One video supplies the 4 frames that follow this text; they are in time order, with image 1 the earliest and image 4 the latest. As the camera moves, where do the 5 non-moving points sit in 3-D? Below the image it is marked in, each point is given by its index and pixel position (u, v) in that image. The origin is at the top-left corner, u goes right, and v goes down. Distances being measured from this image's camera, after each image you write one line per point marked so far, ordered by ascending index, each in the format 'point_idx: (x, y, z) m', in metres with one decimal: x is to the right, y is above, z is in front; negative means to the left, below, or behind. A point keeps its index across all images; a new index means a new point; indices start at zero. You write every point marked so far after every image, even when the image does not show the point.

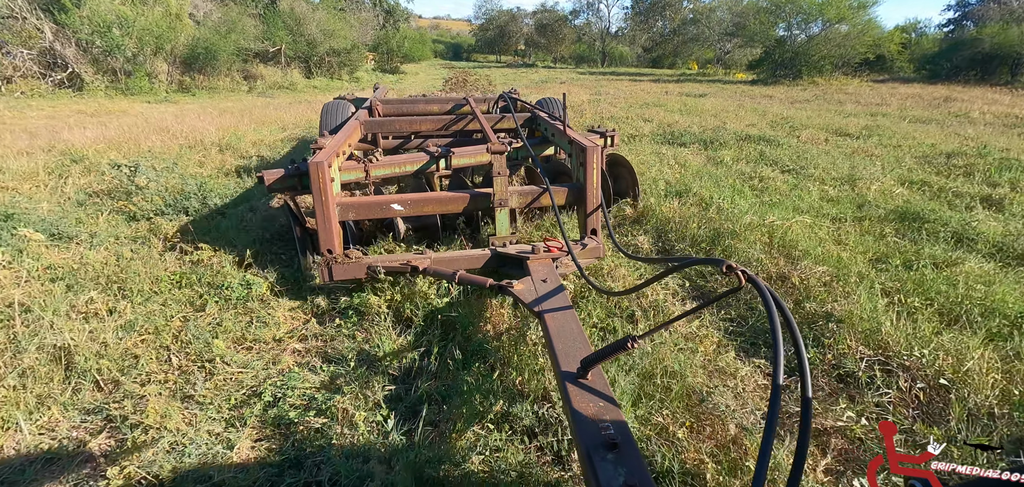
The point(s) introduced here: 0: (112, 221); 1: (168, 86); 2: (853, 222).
0: (-3.0, +0.2, +3.8) m
1: (-11.8, +5.4, +17.1) m
2: (+2.7, +0.2, +4.0) m
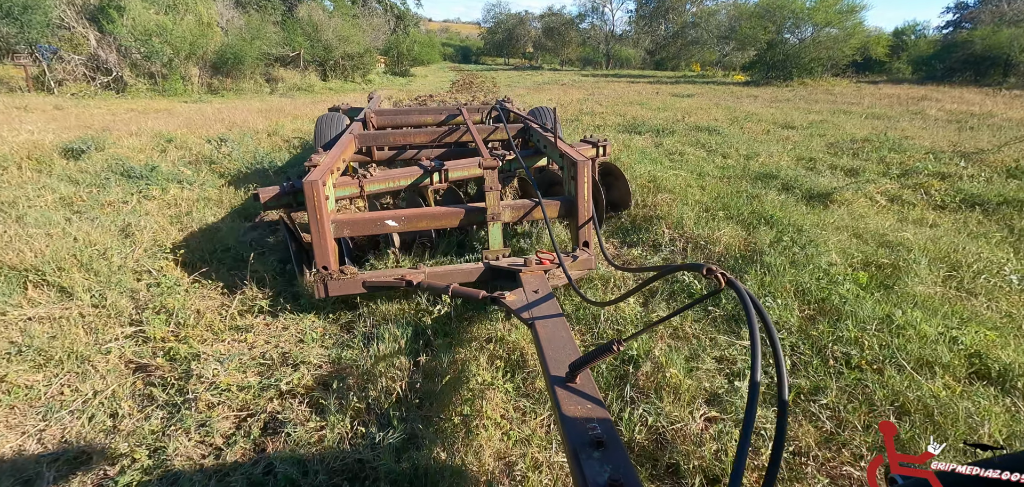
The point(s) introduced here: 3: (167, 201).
0: (-3.3, +0.8, +5.5) m
1: (-11.9, +5.9, +19.1) m
2: (+2.4, +0.7, +5.6) m
3: (-3.2, +0.4, +4.6) m
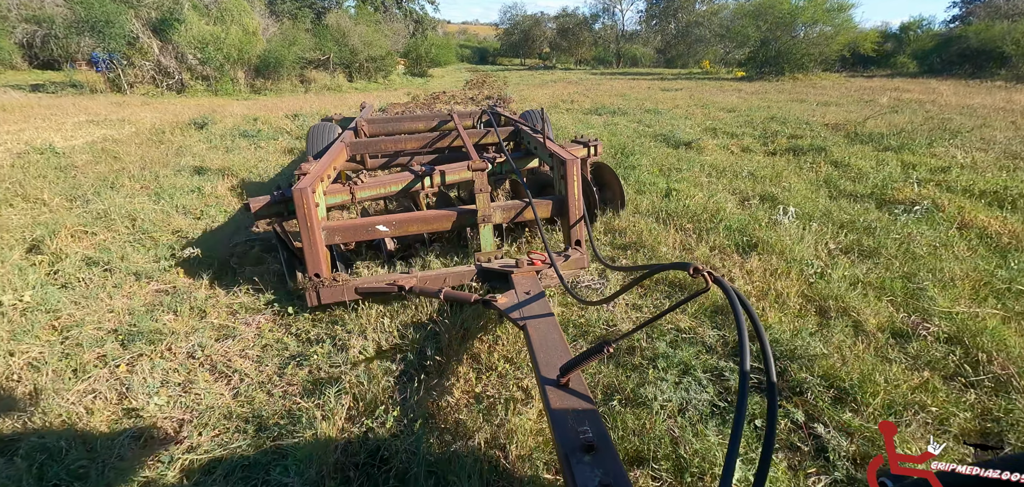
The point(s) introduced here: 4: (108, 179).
0: (-3.7, +1.8, +8.5) m
1: (-11.8, +6.9, +22.3) m
2: (+2.0, +1.8, +8.4) m
3: (-3.6, +1.5, +7.5) m
4: (-4.2, +0.6, +5.2) m
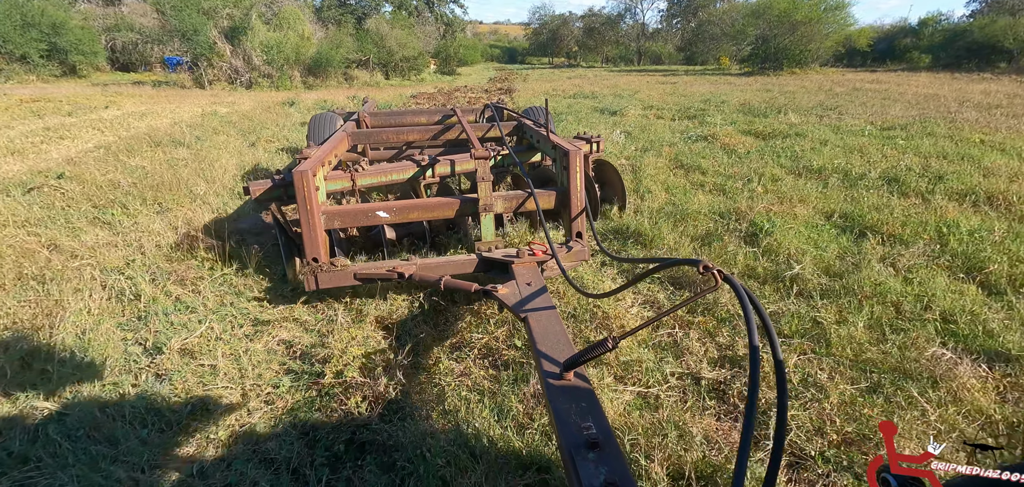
0: (-4.0, +3.3, +12.5) m
1: (-11.2, +8.6, +26.8) m
2: (+1.7, +3.2, +12.1) m
3: (-3.9, +3.0, +11.6) m
4: (-4.7, +2.2, +9.3) m
